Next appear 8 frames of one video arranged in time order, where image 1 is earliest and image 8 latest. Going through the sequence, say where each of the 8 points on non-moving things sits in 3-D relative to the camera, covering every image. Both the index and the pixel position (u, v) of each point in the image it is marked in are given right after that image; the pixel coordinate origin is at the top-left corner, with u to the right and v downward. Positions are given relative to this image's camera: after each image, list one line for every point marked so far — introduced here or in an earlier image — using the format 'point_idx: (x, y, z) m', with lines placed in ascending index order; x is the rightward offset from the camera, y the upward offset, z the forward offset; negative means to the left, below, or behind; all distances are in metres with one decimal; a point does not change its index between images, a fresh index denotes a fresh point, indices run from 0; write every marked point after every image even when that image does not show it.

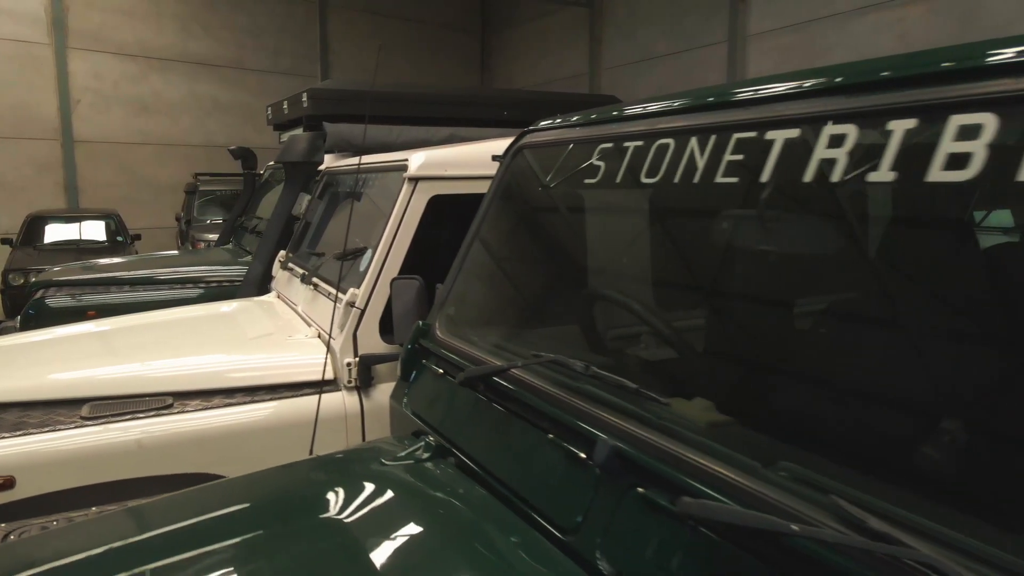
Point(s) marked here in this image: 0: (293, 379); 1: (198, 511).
0: (-1.6, -0.7, +2.6) m
1: (-1.3, -0.9, +1.5) m
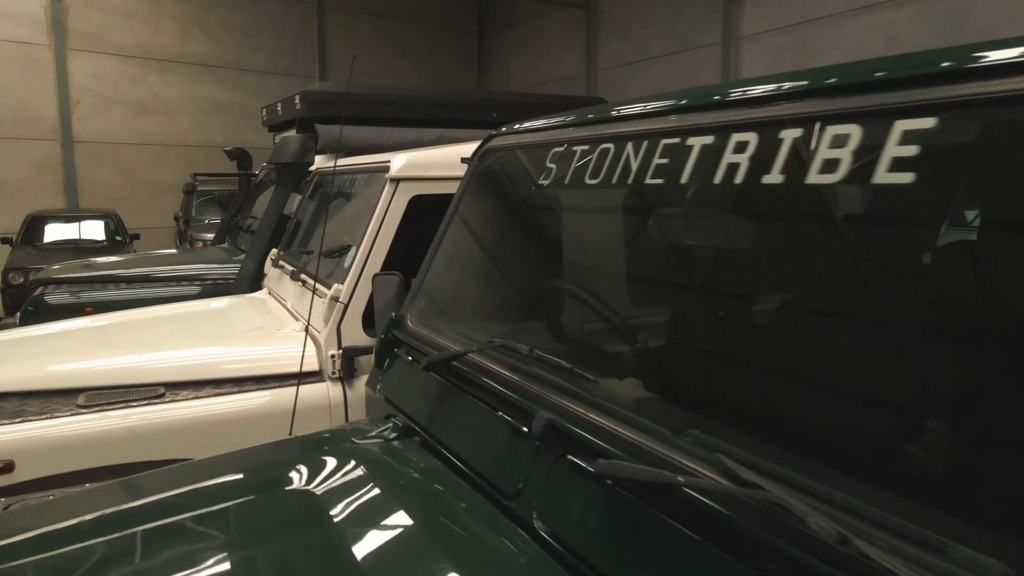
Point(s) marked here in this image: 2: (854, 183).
0: (-1.8, -0.6, +2.7) m
1: (-1.5, -0.9, +1.6) m
2: (+0.9, +0.3, +1.0) m
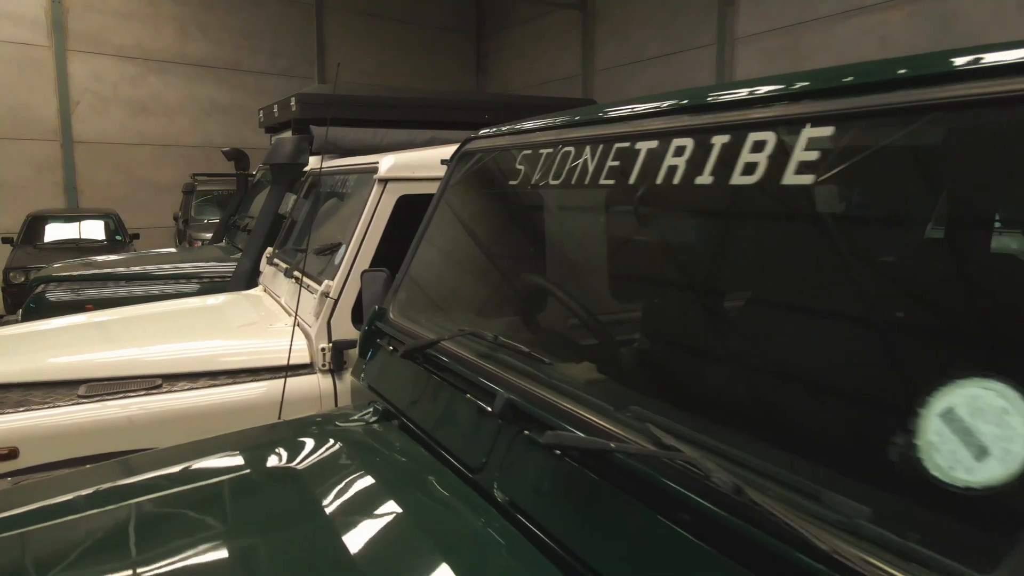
0: (-1.9, -0.6, +2.8) m
1: (-1.6, -0.9, +1.7) m
2: (+0.8, +0.3, +1.1) m
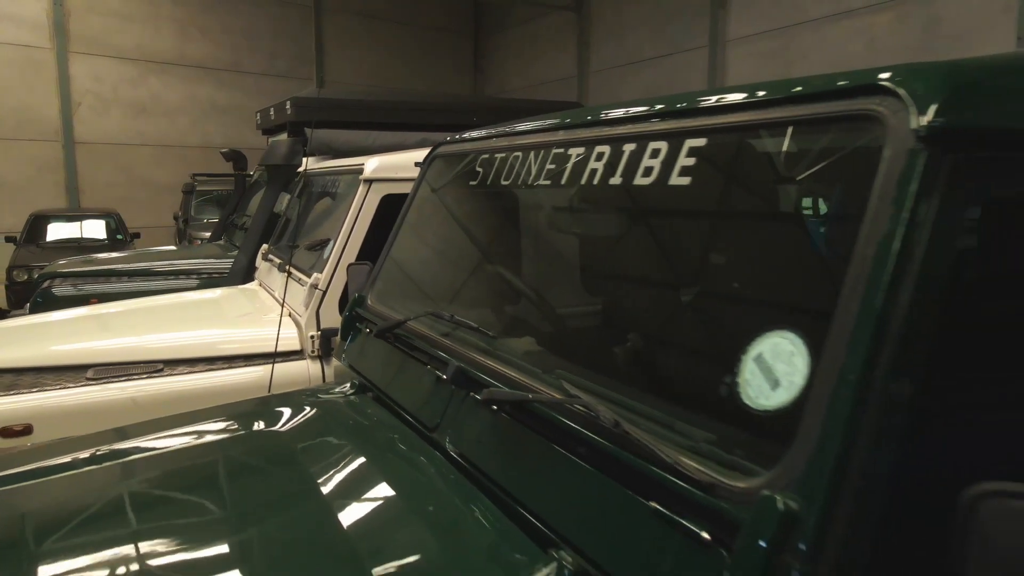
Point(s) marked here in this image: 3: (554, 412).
0: (-2.2, -0.5, +3.1) m
1: (-1.8, -0.8, +1.9) m
2: (+0.5, +0.4, +1.3) m
3: (+0.1, -0.4, +1.2) m
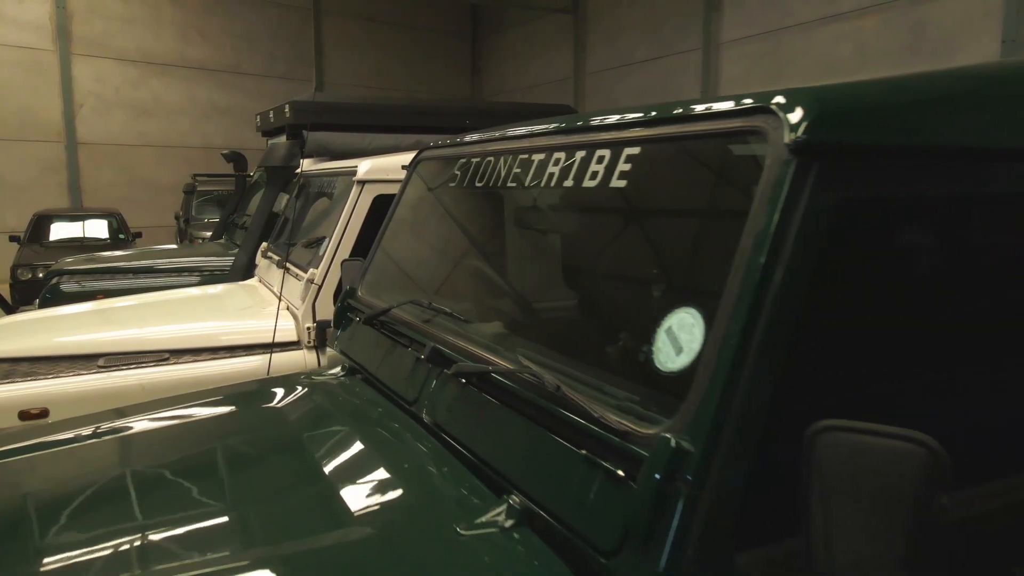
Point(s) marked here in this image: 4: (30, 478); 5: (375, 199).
0: (-2.3, -0.5, +3.3) m
1: (-2.0, -0.7, +2.1) m
2: (+0.4, +0.4, +1.5) m
3: (0.0, -0.4, +1.4) m
4: (-2.4, -0.9, +1.7) m
5: (-1.3, +0.8, +3.4) m
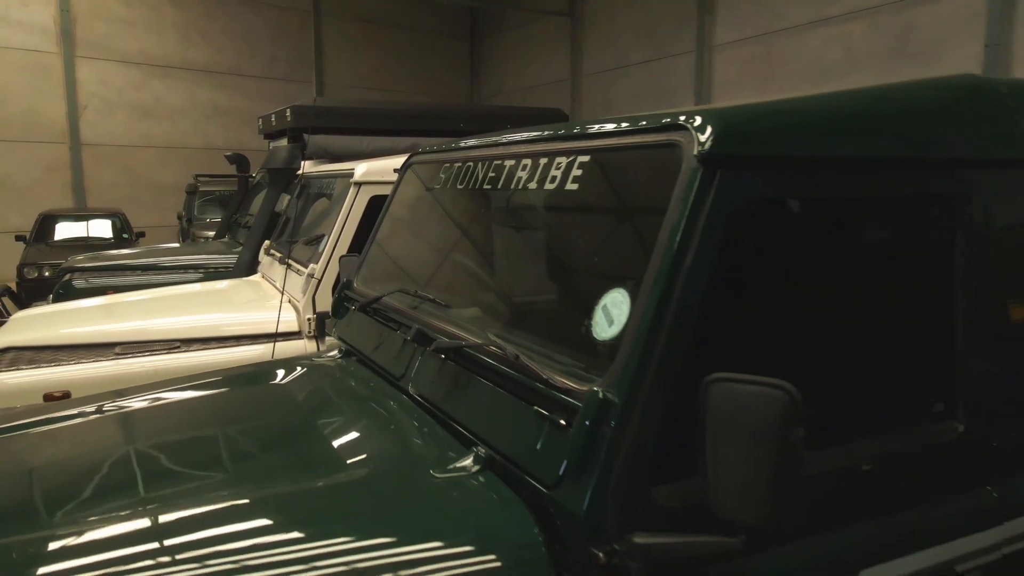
0: (-2.4, -0.4, +3.5) m
1: (-2.1, -0.7, +2.4) m
2: (+0.3, +0.5, +1.8) m
3: (-0.1, -0.3, +1.7) m
4: (-2.5, -0.8, +2.0) m
5: (-1.5, +0.9, +3.6) m
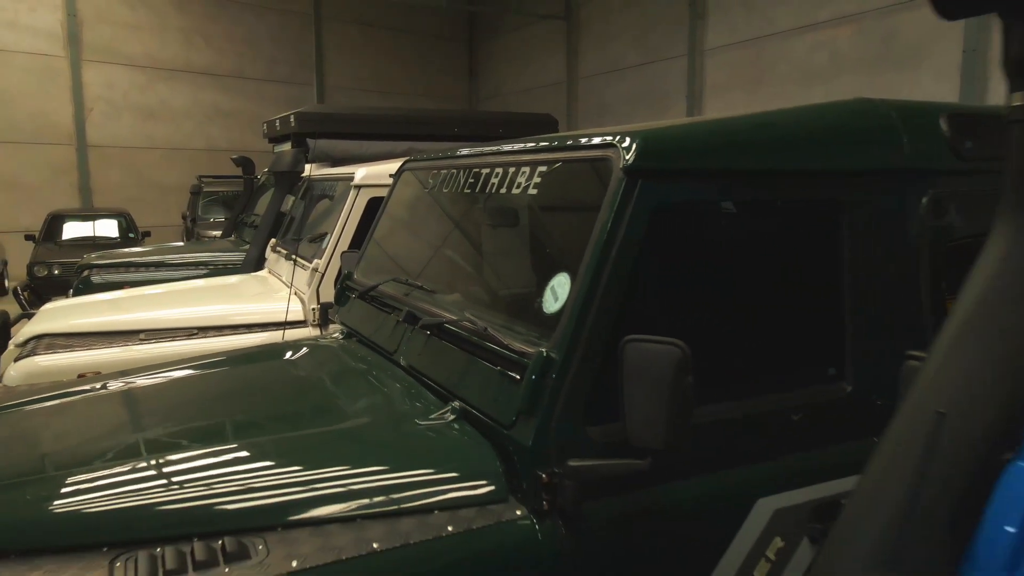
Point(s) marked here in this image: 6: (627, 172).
0: (-2.6, -0.3, +3.9) m
1: (-2.3, -0.6, +2.7) m
2: (+0.1, +0.6, +2.1) m
3: (-0.3, -0.2, +2.0) m
4: (-2.7, -0.8, +2.3) m
5: (-1.6, +1.0, +4.0) m
6: (+0.6, +0.6, +1.7) m
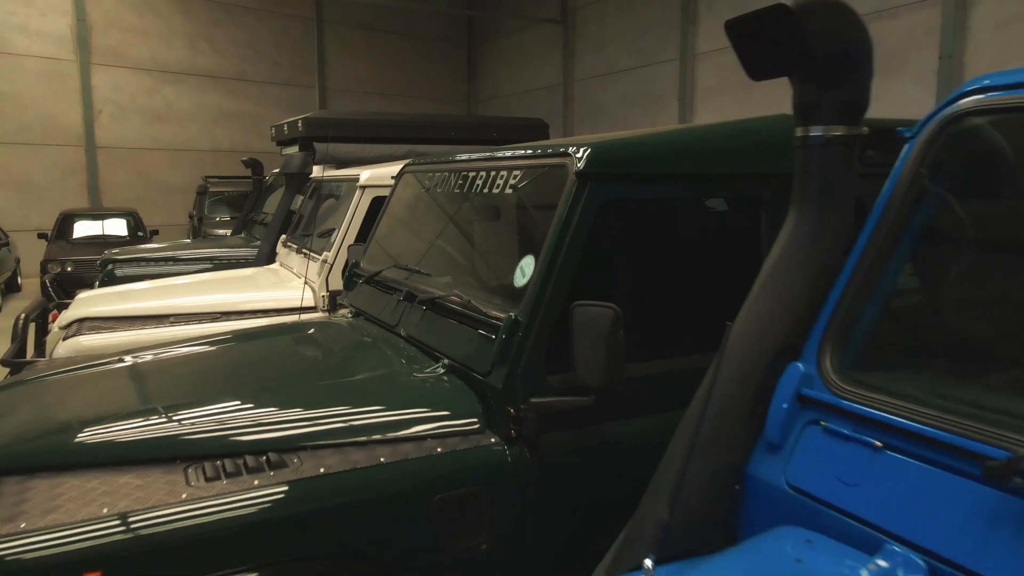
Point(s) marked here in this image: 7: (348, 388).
0: (-2.7, -0.2, +4.3) m
1: (-2.4, -0.5, +3.2) m
2: (0.0, +0.7, +2.6) m
3: (-0.4, -0.1, +2.5) m
4: (-2.8, -0.6, +2.8) m
5: (-1.8, +1.1, +4.5) m
6: (+0.4, +0.7, +2.2) m
7: (-1.0, -0.7, +2.3) m
